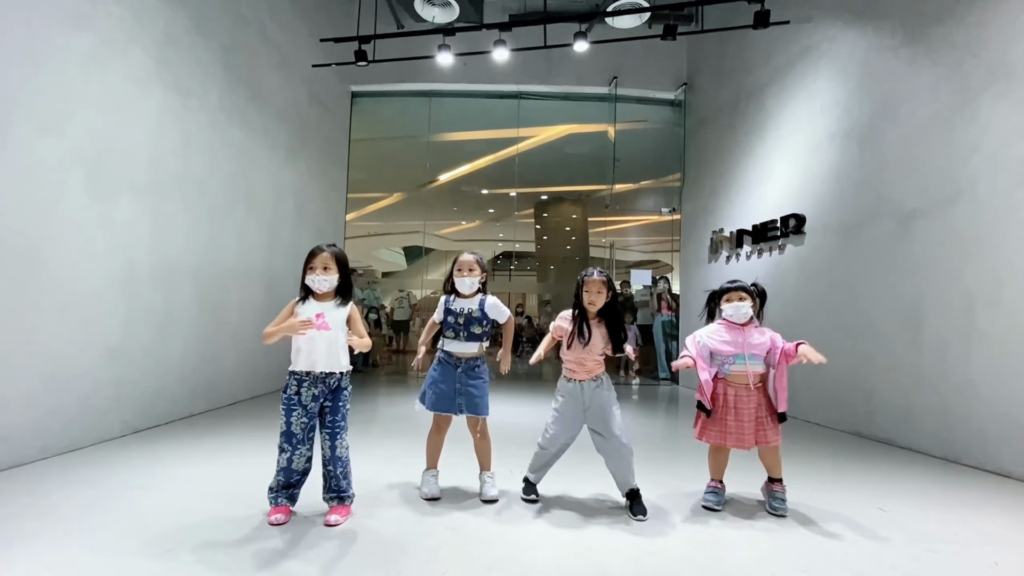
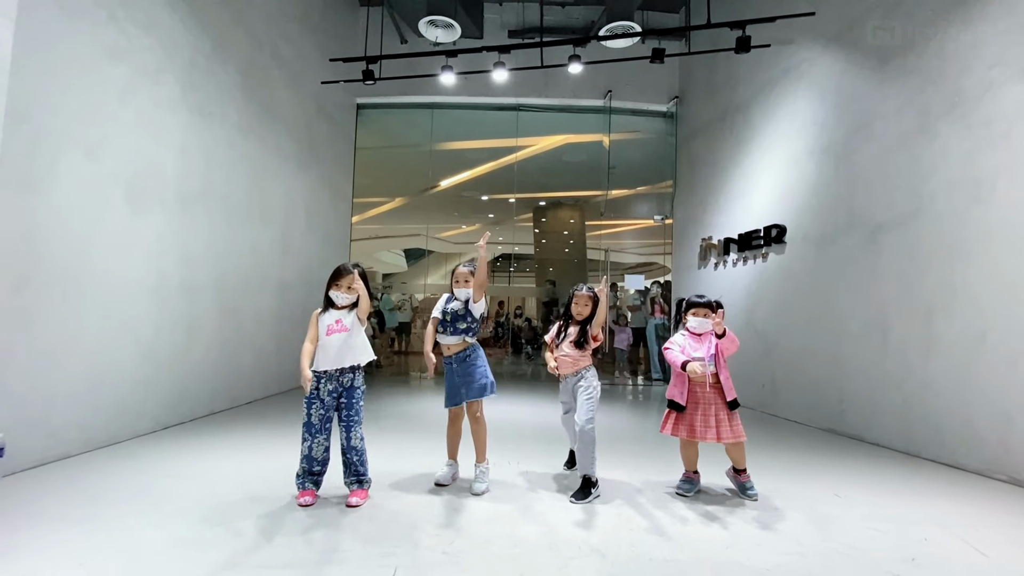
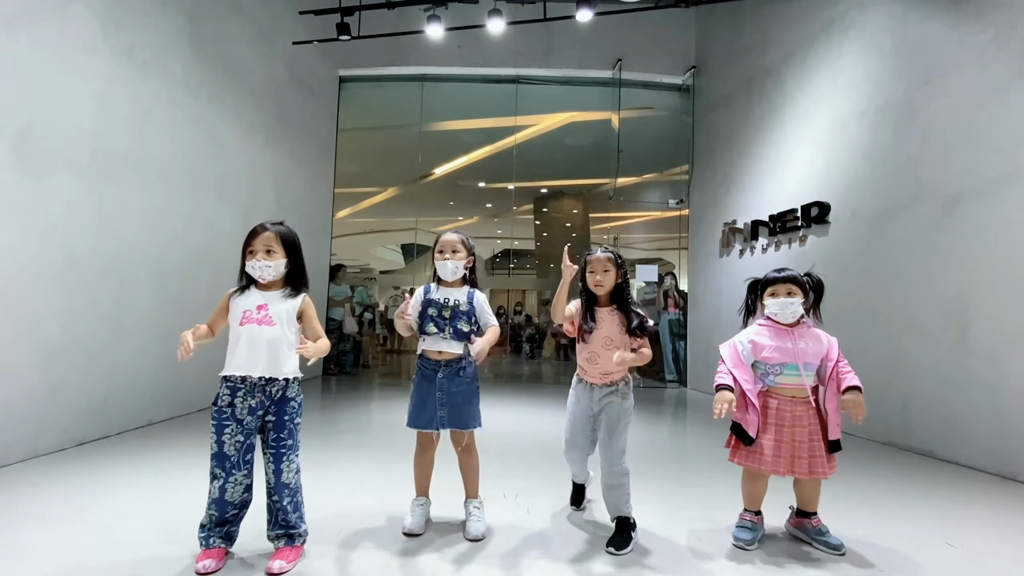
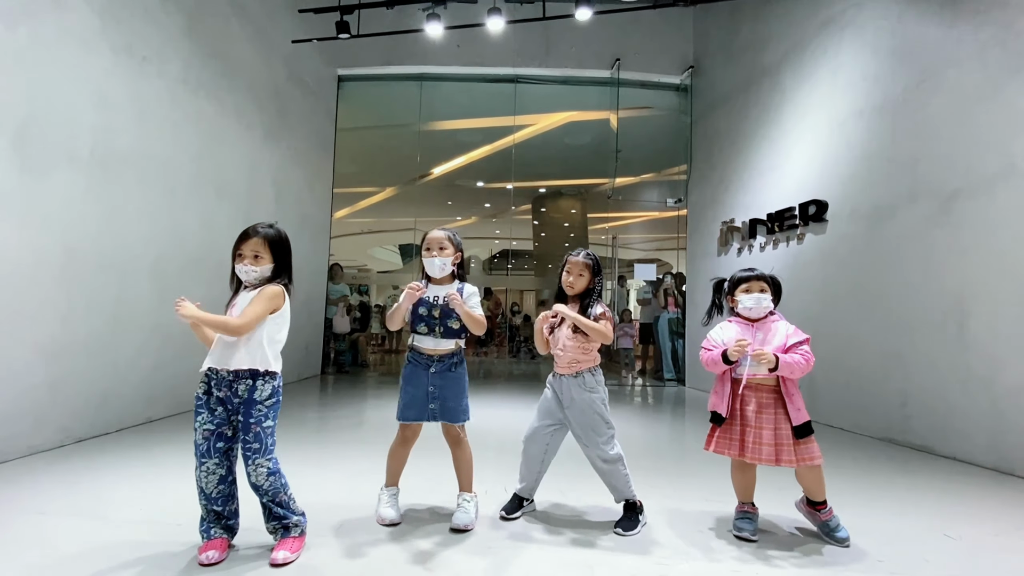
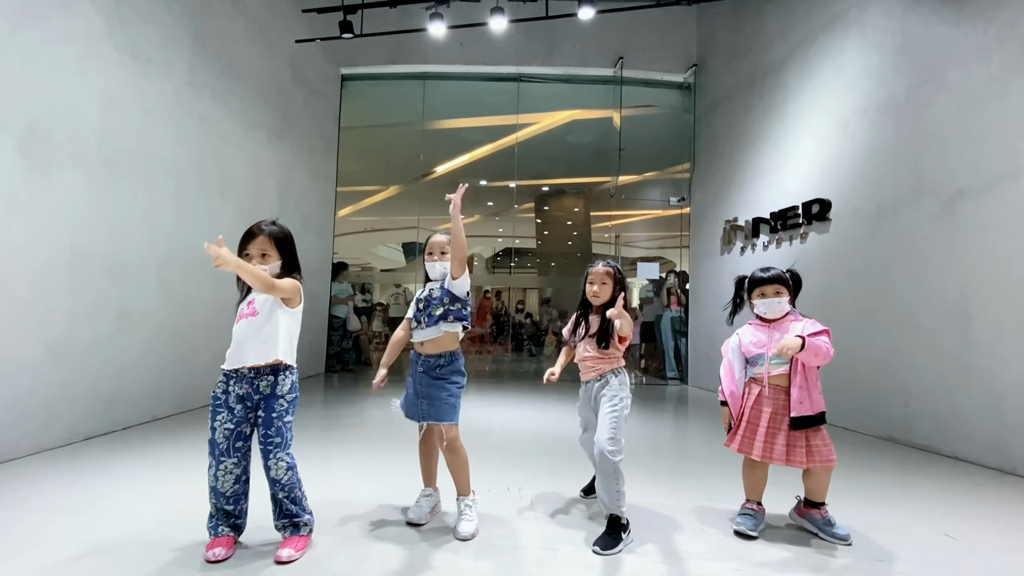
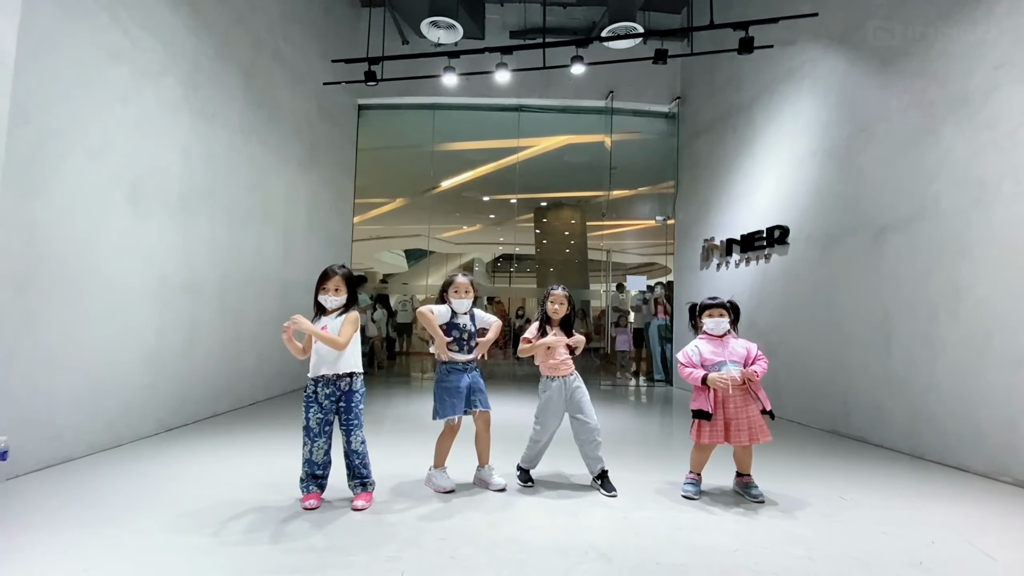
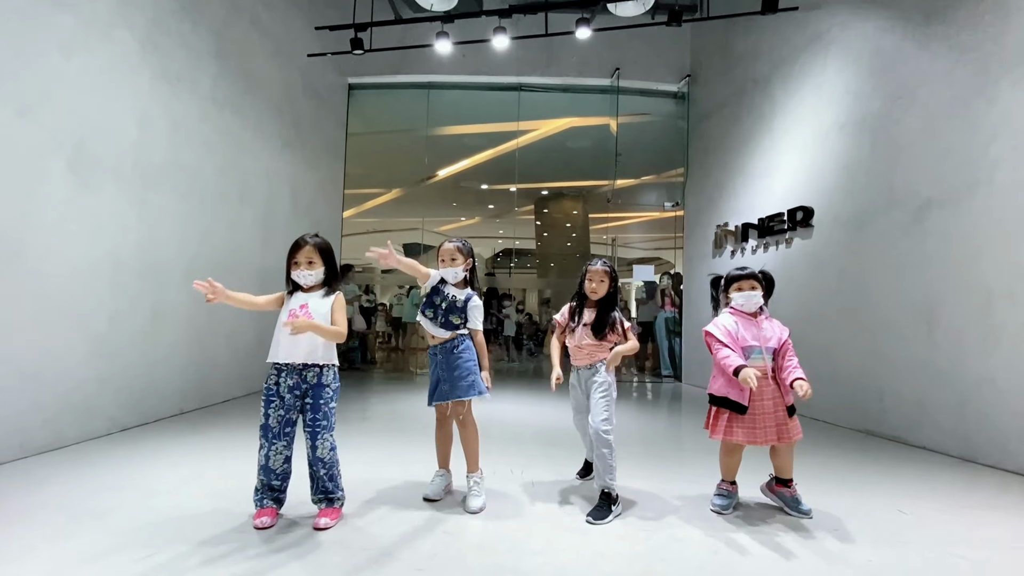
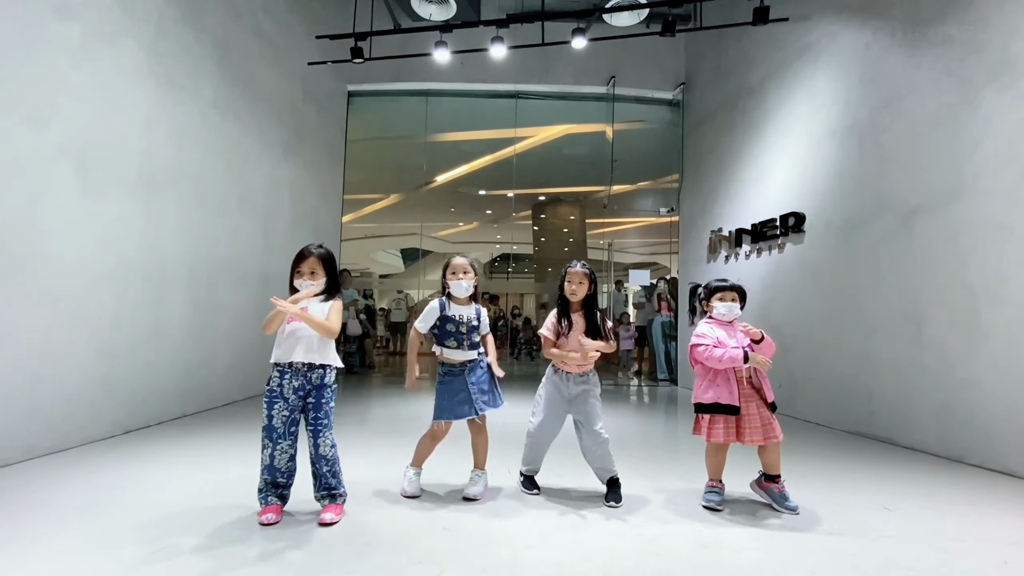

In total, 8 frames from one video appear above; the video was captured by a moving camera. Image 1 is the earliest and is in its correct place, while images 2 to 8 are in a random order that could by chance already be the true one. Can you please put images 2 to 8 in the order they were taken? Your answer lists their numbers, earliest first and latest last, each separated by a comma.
3, 2, 7, 5, 6, 4, 8
